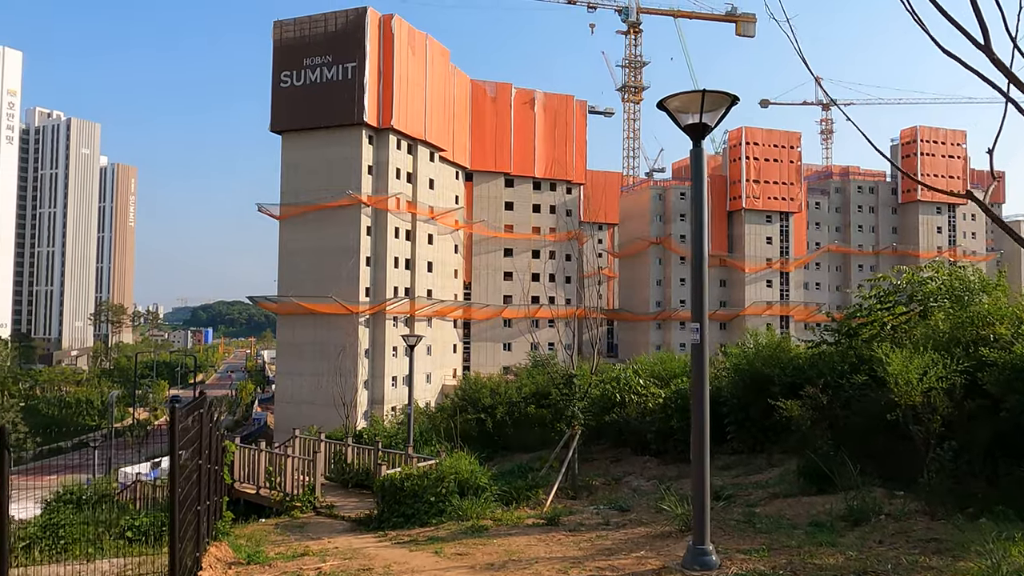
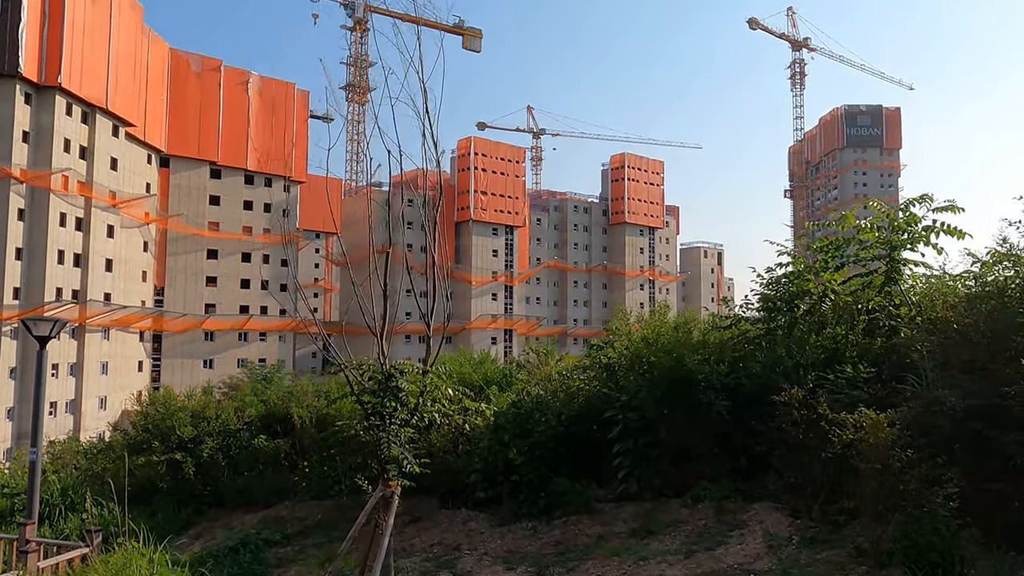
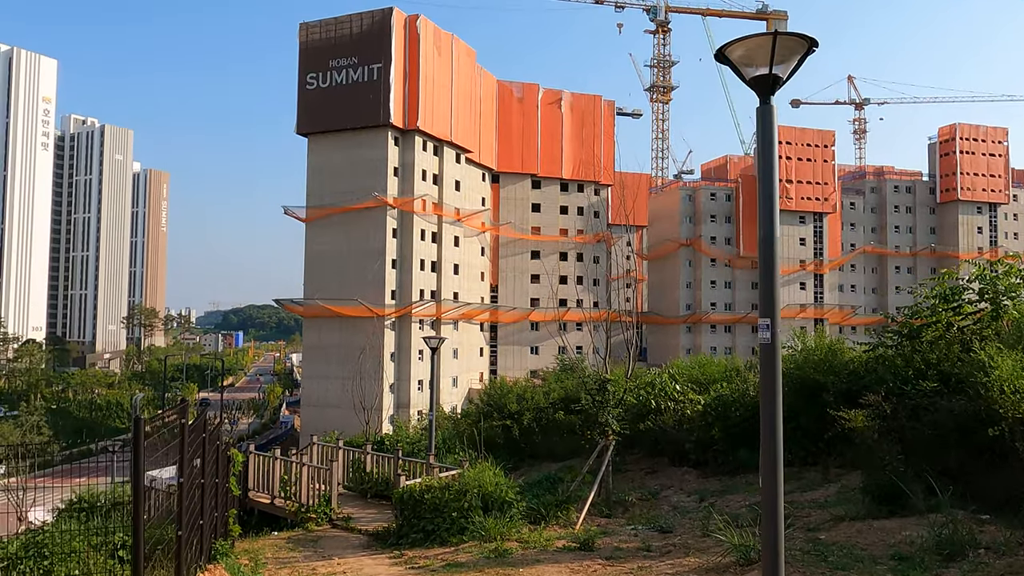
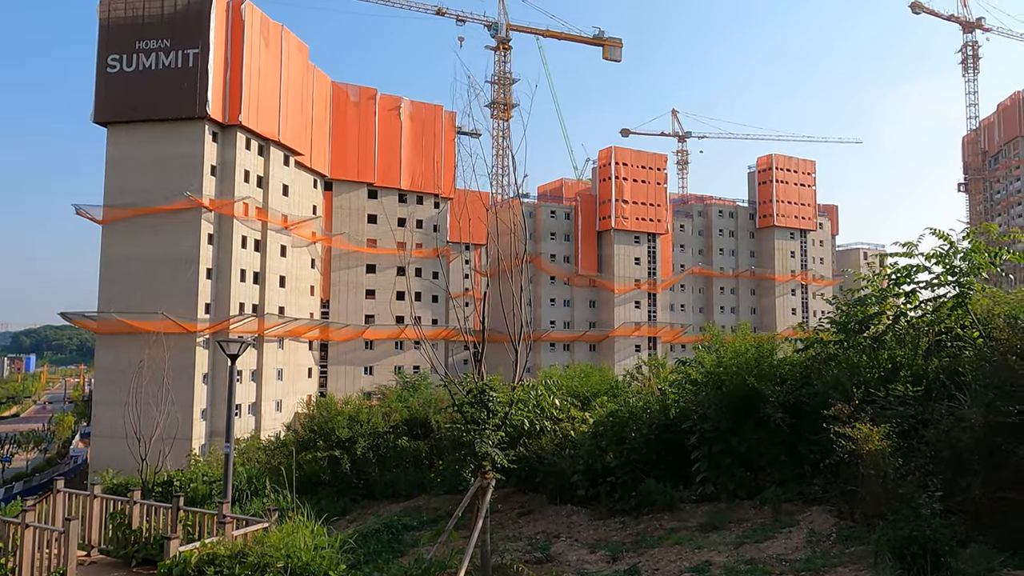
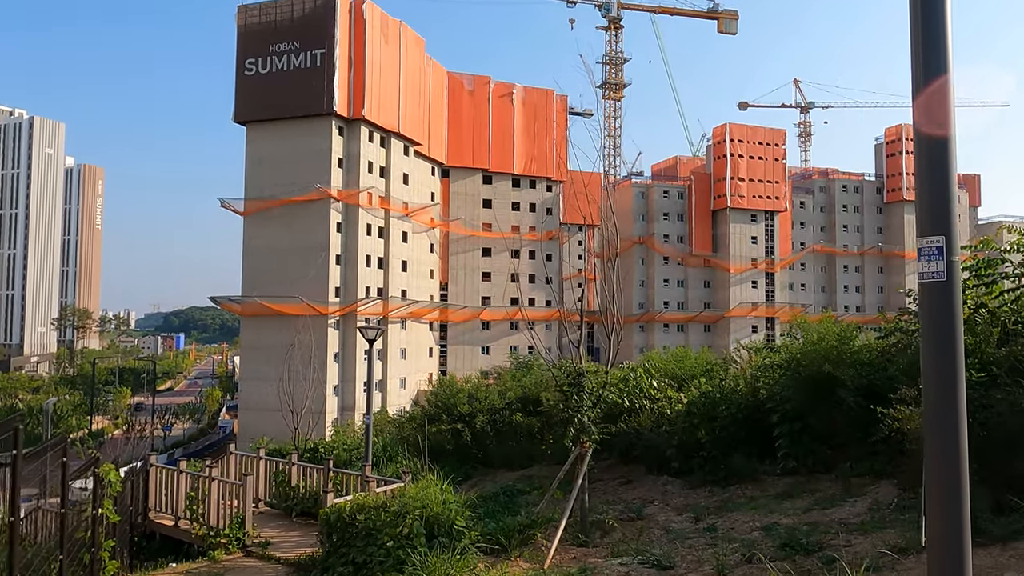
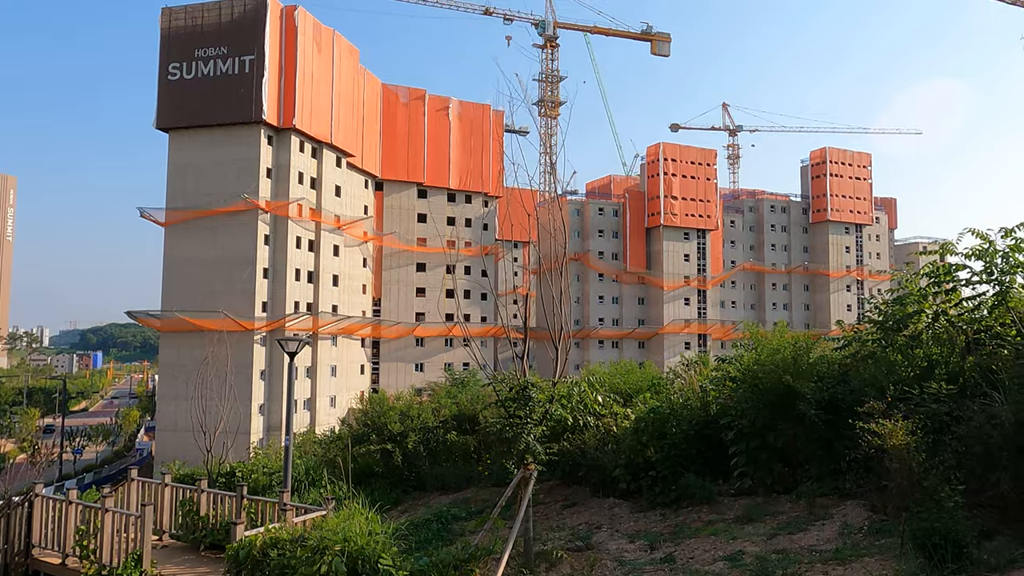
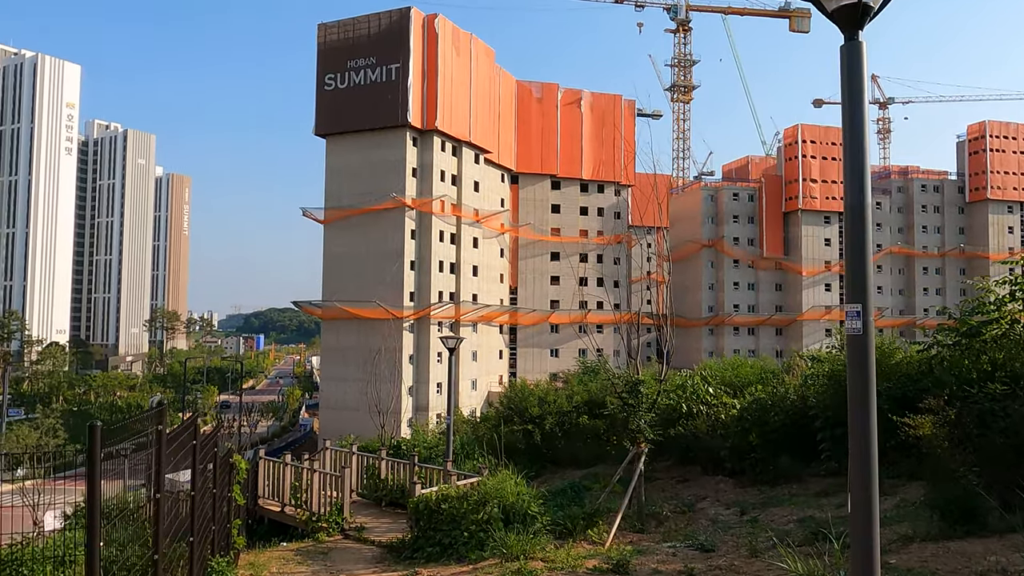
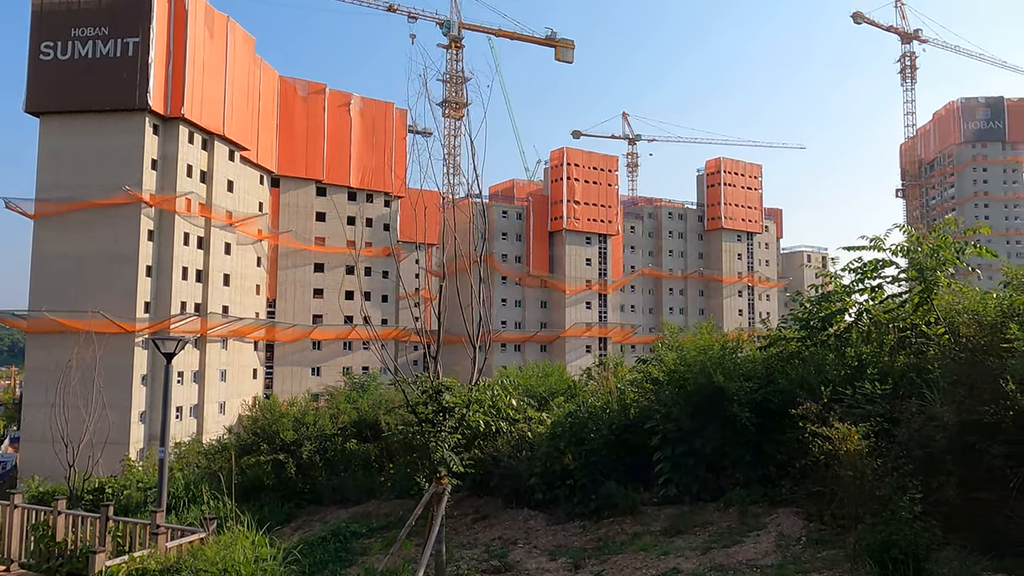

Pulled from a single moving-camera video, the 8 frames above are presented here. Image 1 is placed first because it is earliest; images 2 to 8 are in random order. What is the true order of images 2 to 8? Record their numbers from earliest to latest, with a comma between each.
3, 7, 5, 6, 4, 8, 2
